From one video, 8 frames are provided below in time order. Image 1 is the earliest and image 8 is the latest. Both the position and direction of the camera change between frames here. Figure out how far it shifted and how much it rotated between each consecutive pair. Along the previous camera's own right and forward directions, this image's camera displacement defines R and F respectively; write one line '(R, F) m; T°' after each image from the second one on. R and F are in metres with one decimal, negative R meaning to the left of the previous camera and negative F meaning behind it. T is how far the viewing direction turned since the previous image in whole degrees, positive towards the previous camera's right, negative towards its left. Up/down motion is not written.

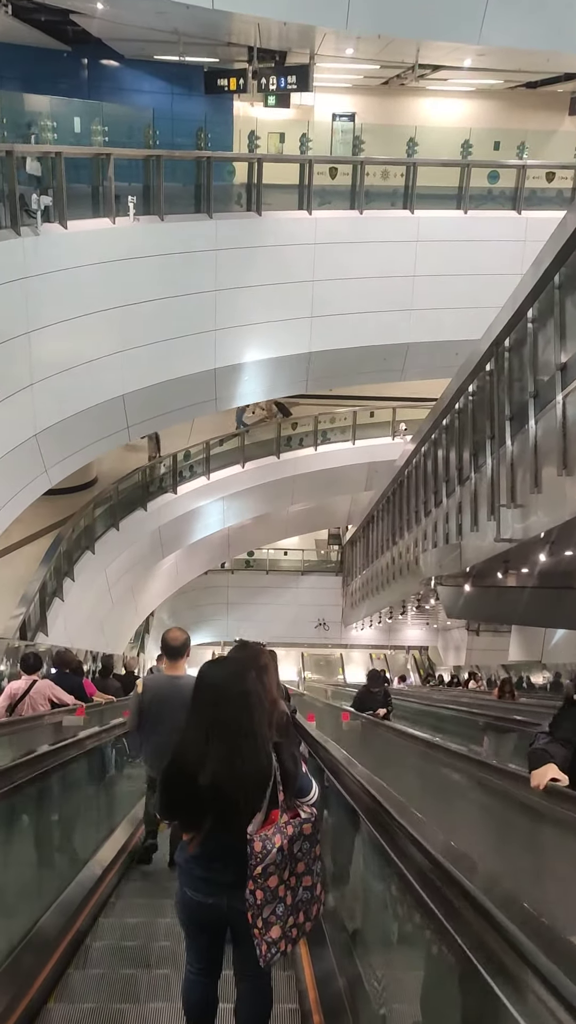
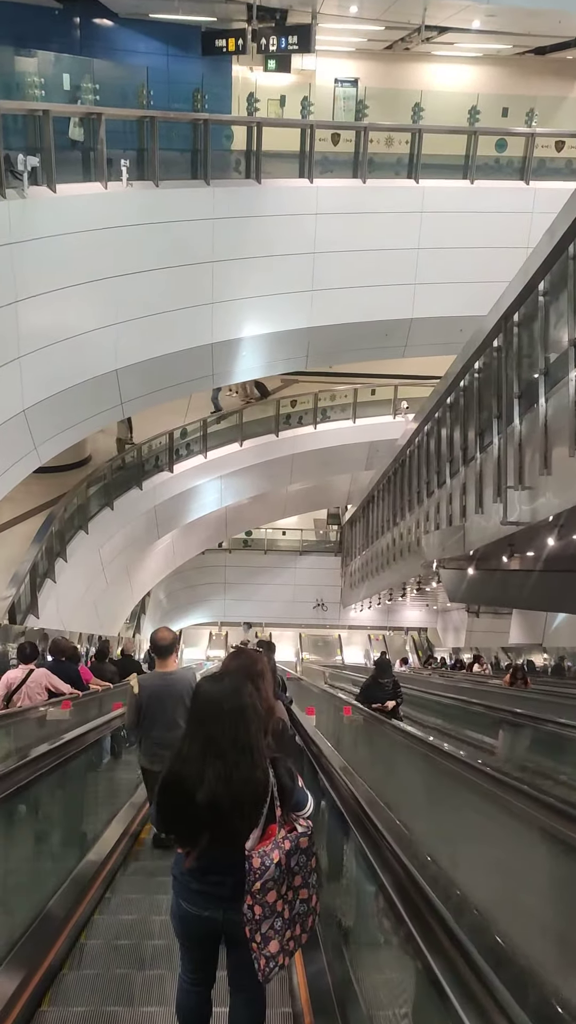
(0.0, +0.2) m; 0°
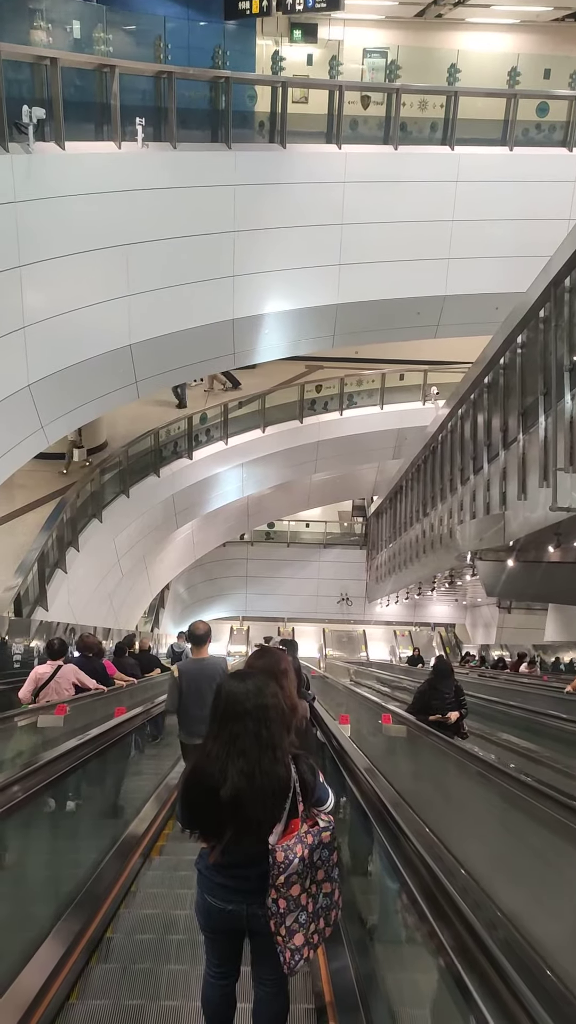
(0.0, +0.5) m; -1°
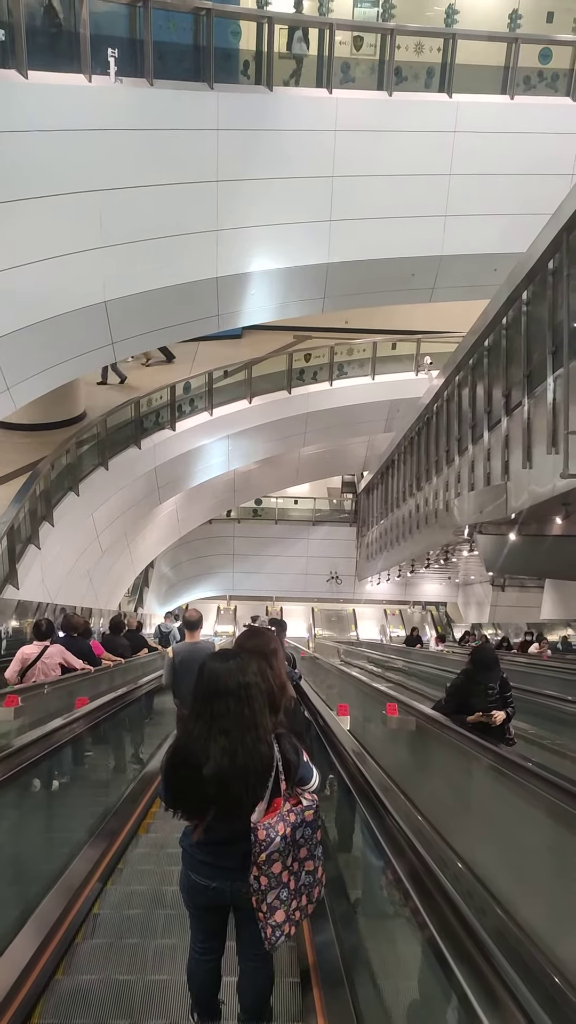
(0.0, +0.4) m; +1°
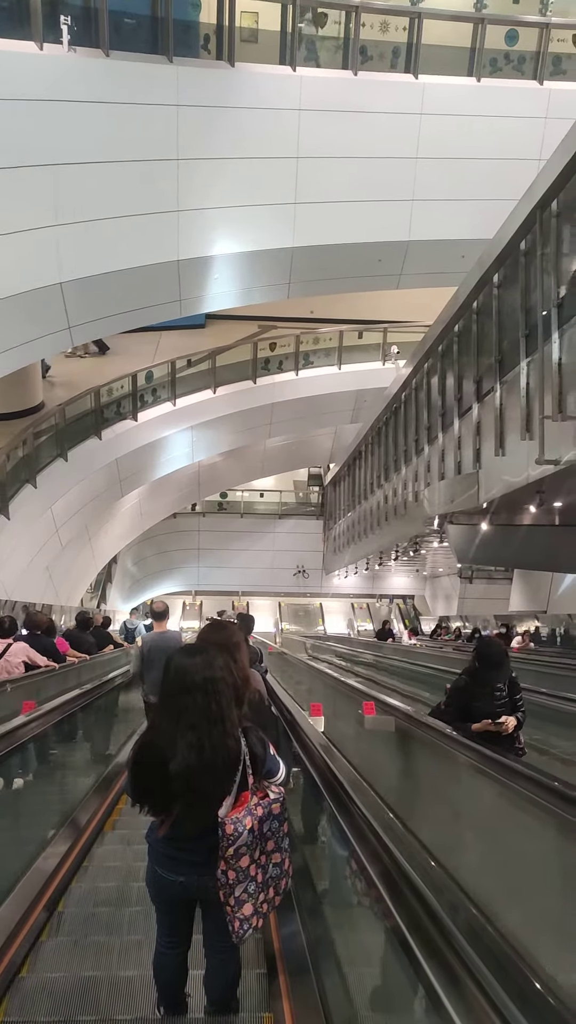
(0.0, +0.2) m; +2°
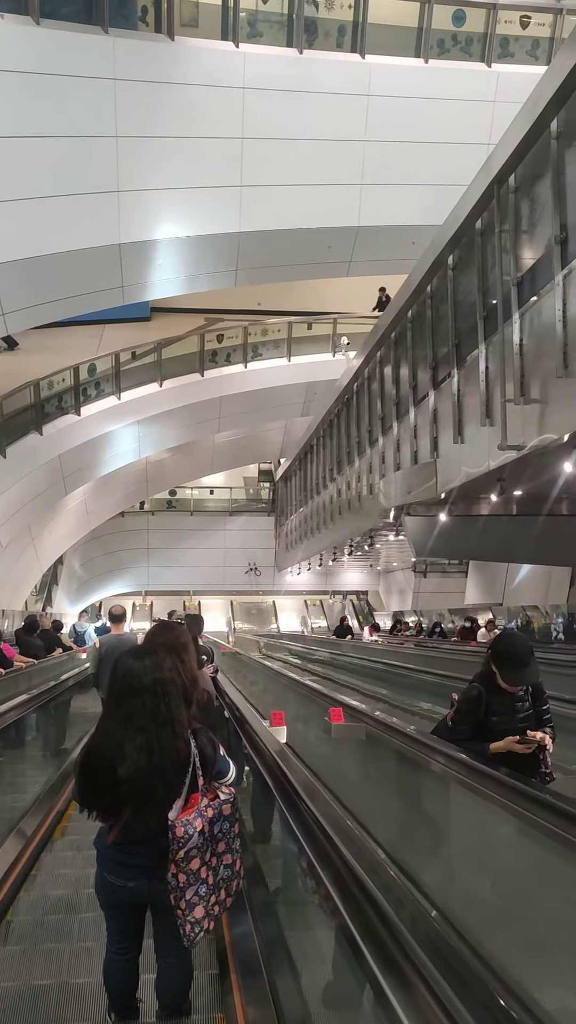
(0.0, +0.3) m; +3°
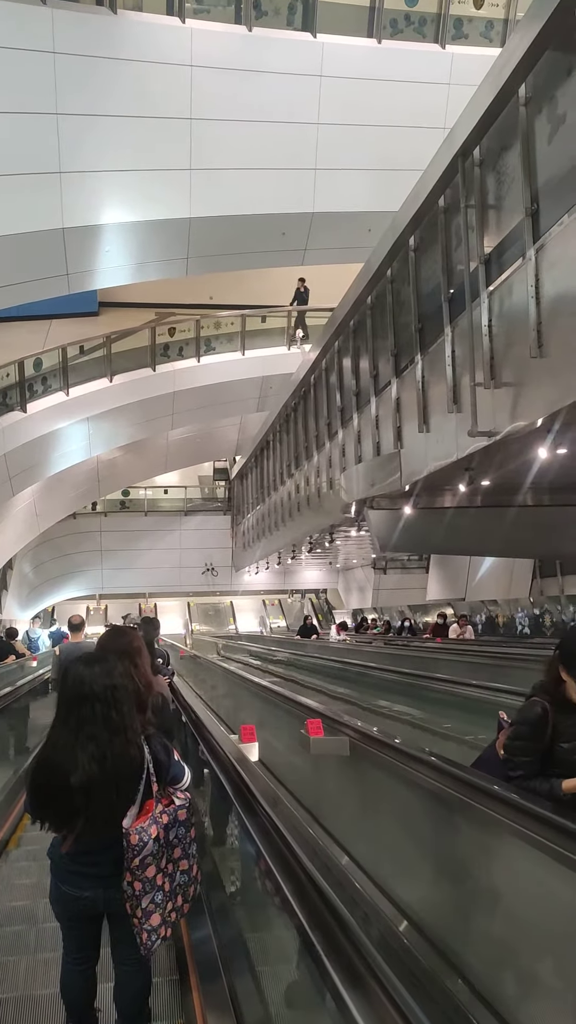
(0.0, +0.3) m; +3°
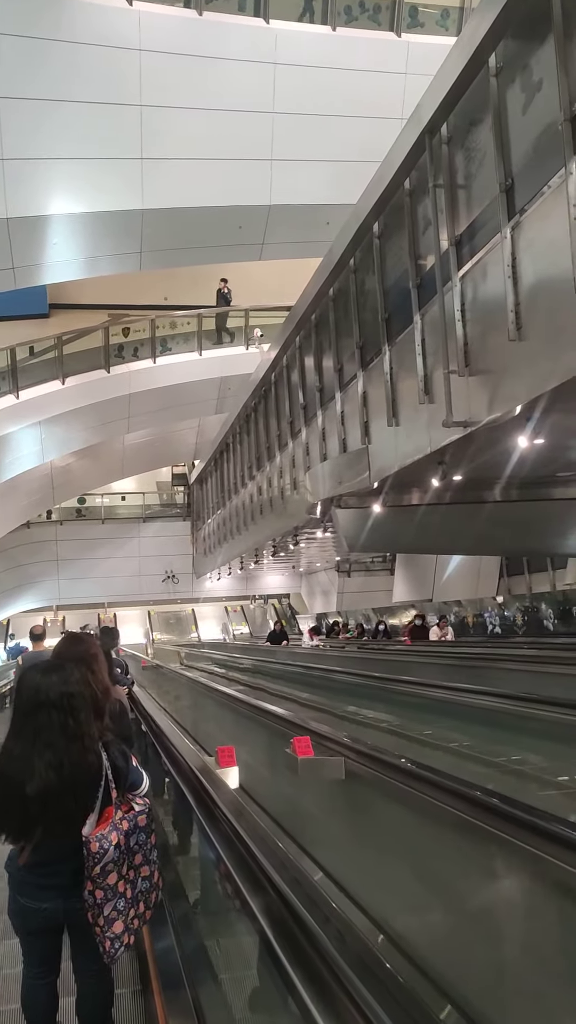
(0.0, +0.2) m; +3°
